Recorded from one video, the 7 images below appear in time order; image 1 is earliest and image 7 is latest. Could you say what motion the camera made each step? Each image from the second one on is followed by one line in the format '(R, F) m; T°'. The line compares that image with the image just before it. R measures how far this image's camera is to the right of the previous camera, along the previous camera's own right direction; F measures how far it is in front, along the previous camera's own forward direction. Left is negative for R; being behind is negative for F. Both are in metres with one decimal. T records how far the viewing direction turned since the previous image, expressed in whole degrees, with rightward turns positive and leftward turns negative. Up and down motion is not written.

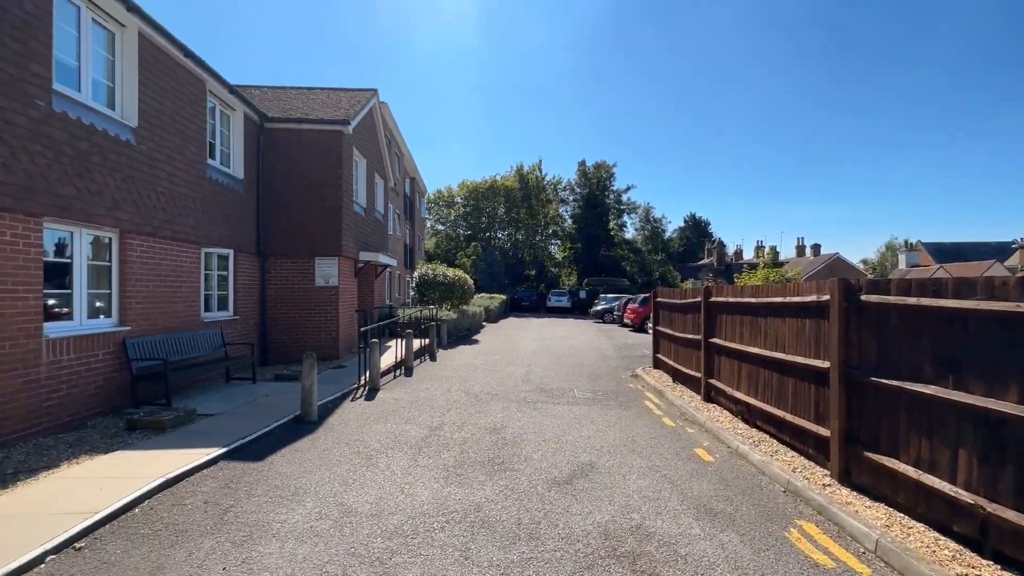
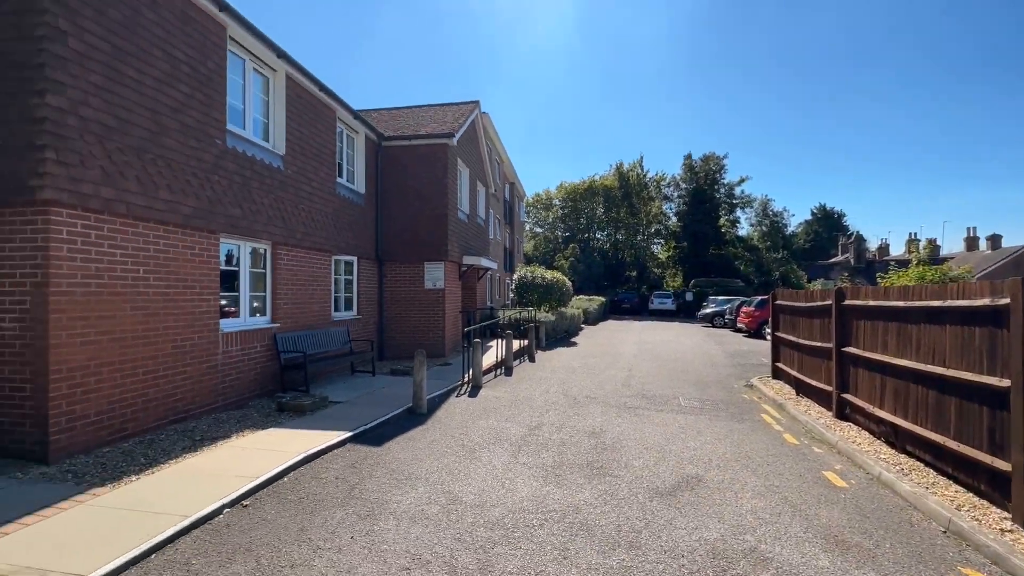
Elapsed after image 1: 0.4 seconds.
(0.0, 0.0) m; -11°
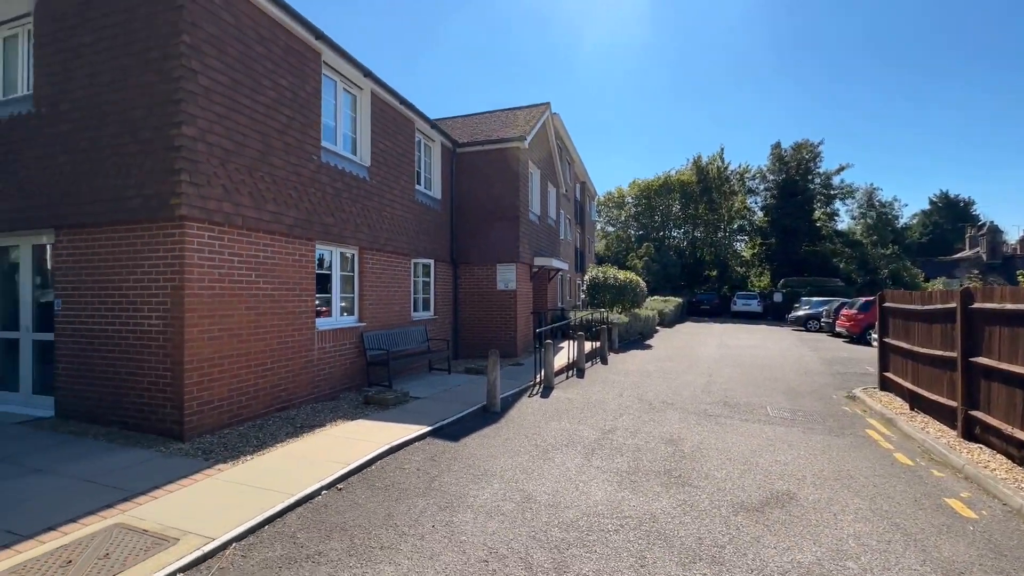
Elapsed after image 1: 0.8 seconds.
(0.0, 0.0) m; -8°
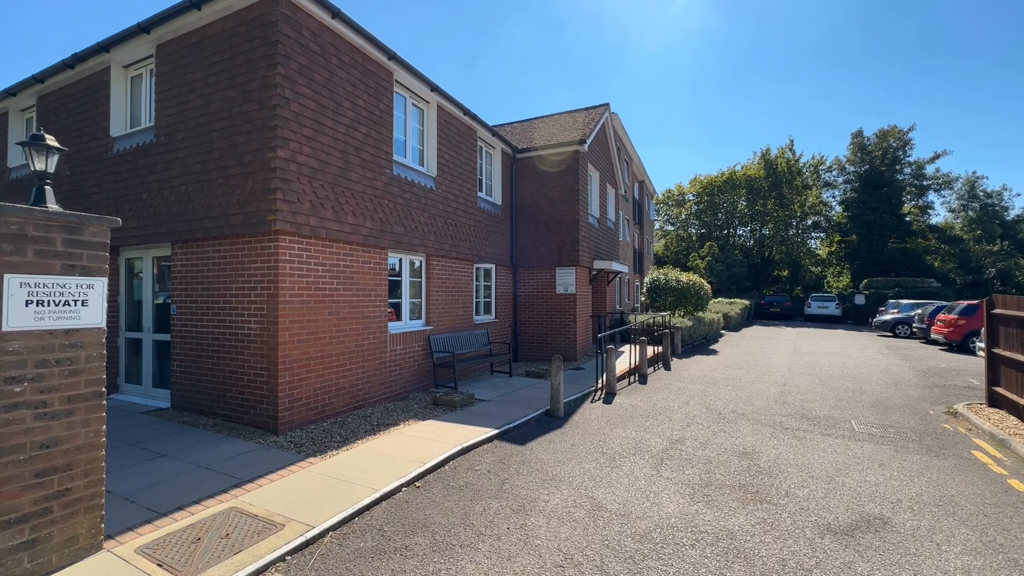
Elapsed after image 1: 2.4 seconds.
(-0.1, -0.2) m; -6°
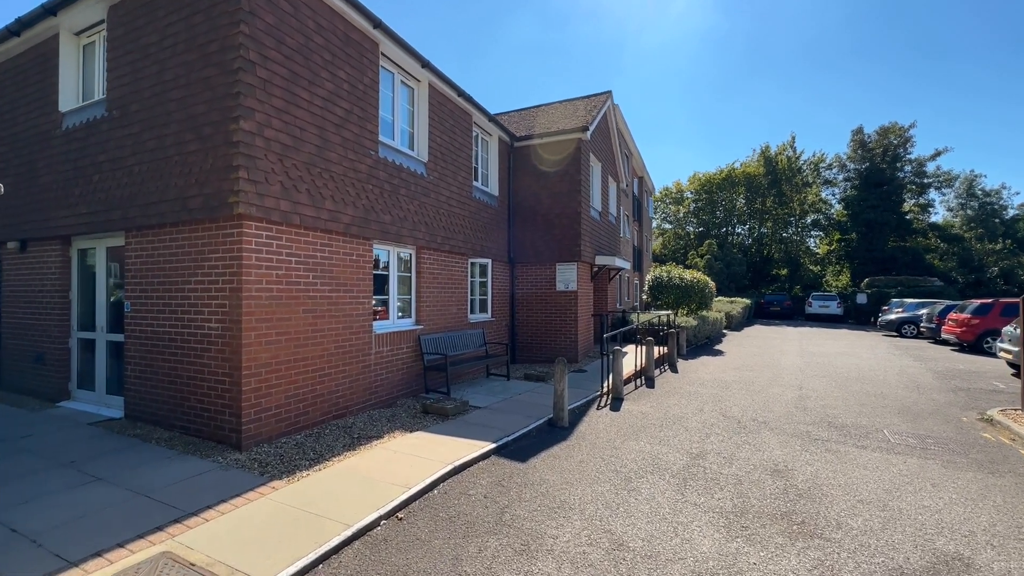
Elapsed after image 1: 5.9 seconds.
(-0.1, +0.8) m; +1°
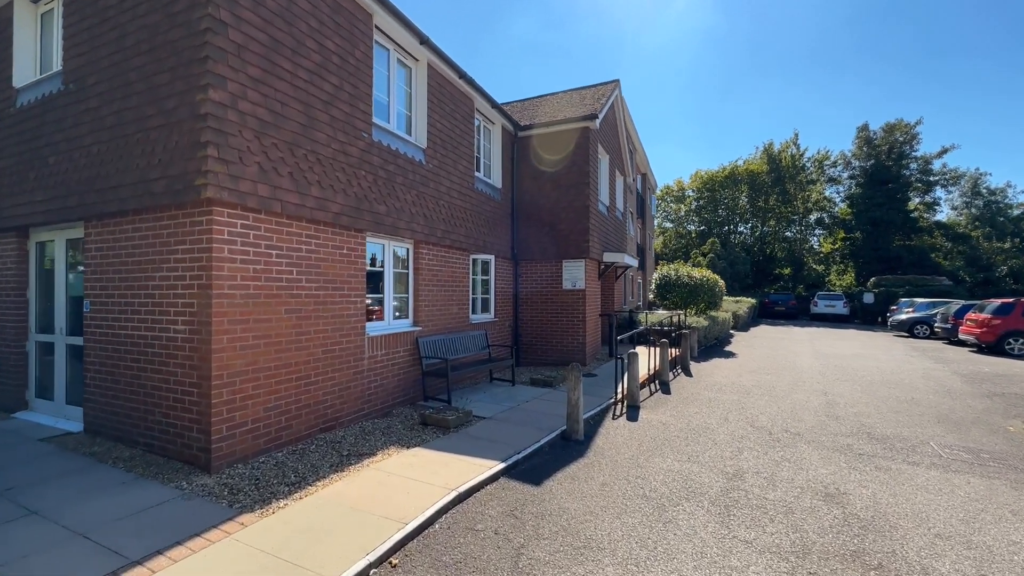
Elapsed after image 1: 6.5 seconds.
(-0.1, +0.7) m; 0°
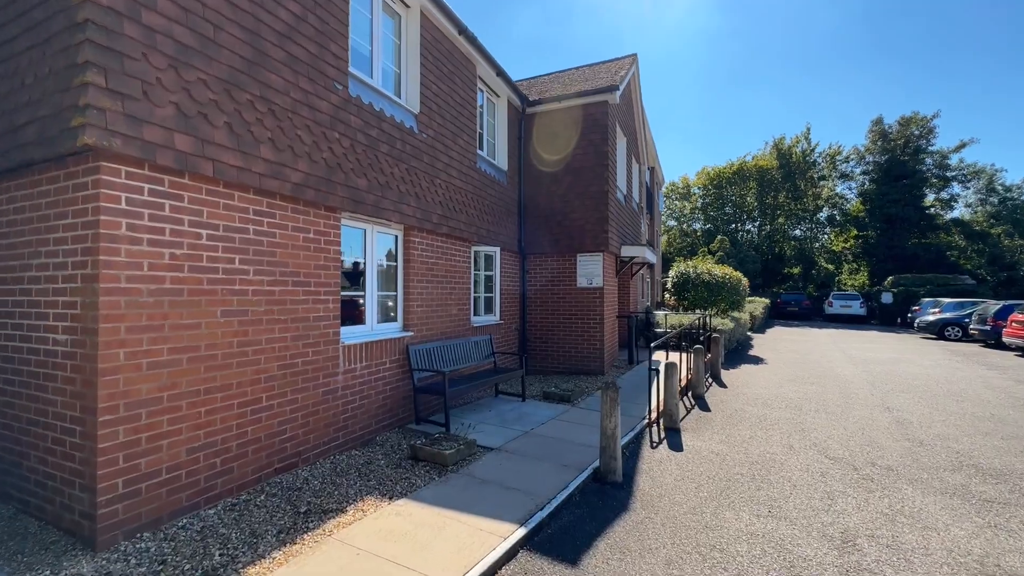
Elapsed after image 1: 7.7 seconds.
(-0.2, +1.5) m; 0°
